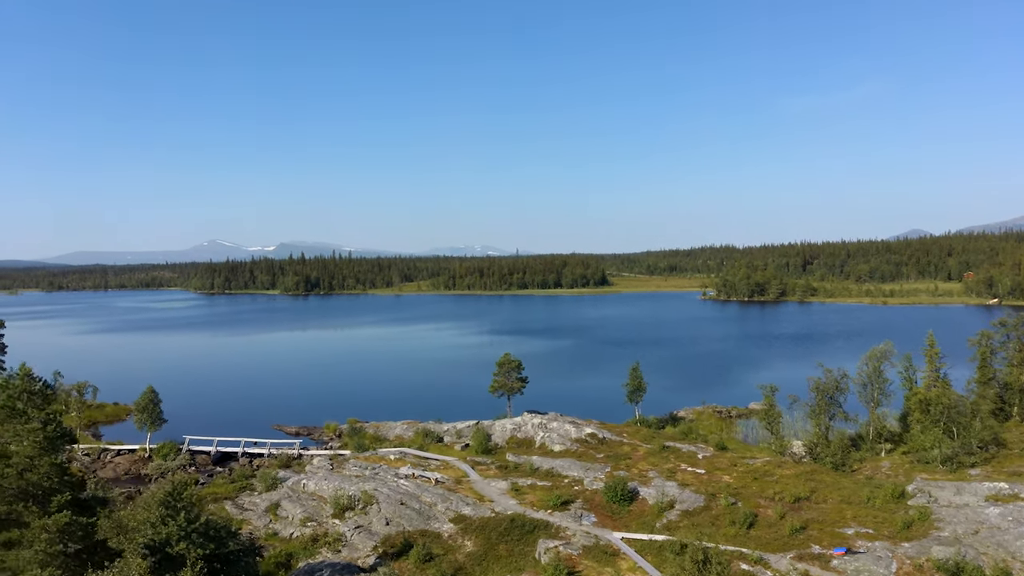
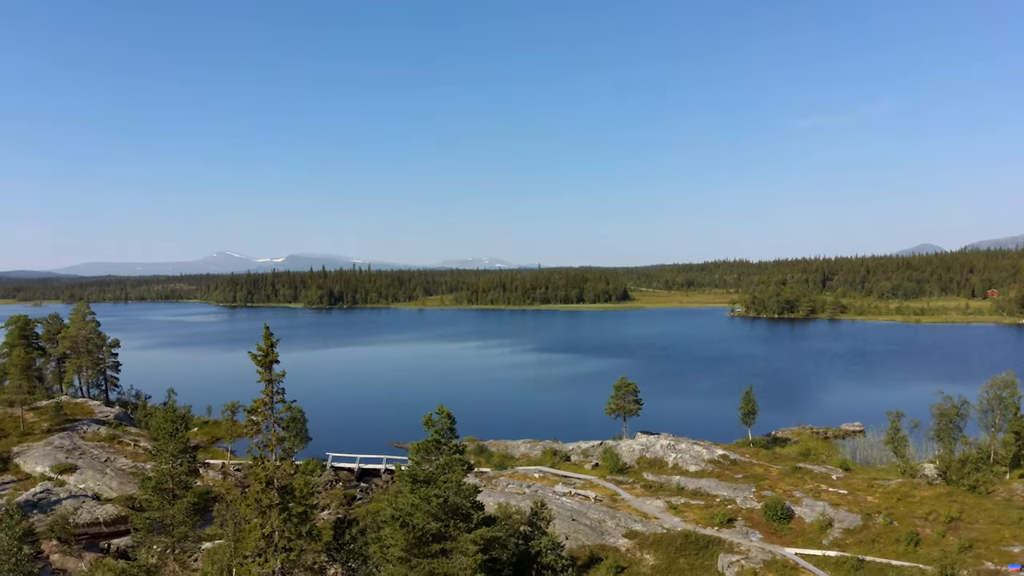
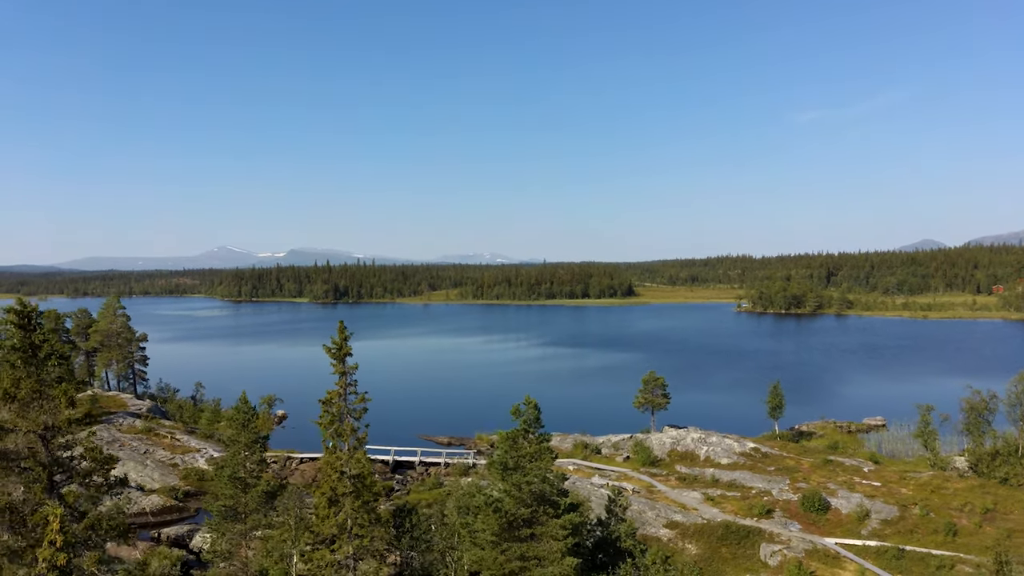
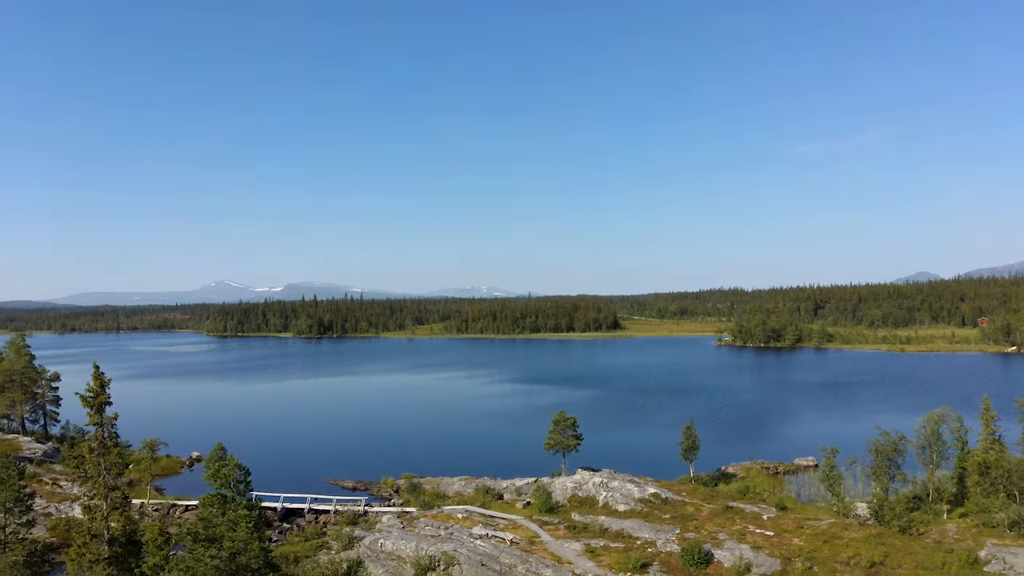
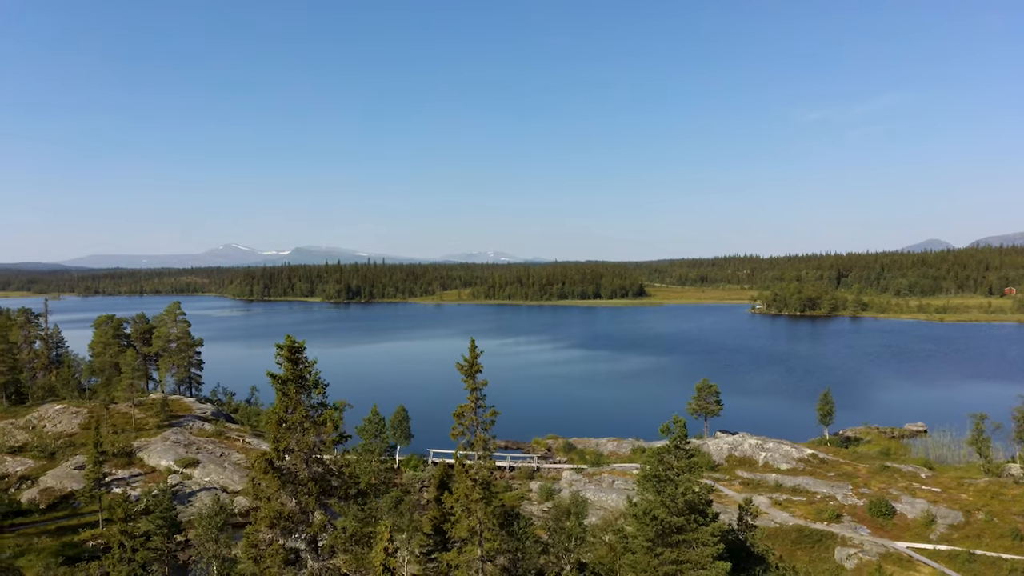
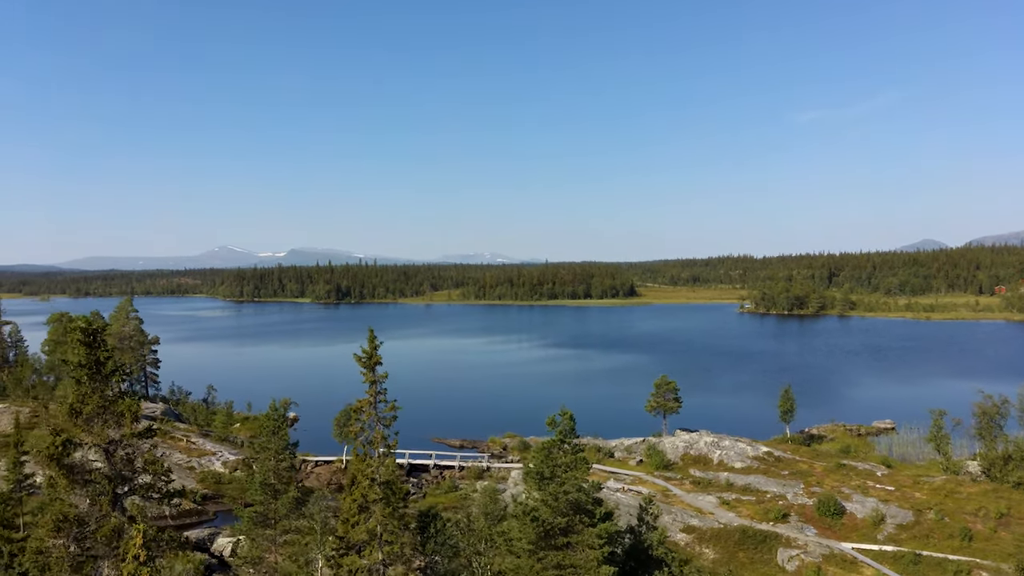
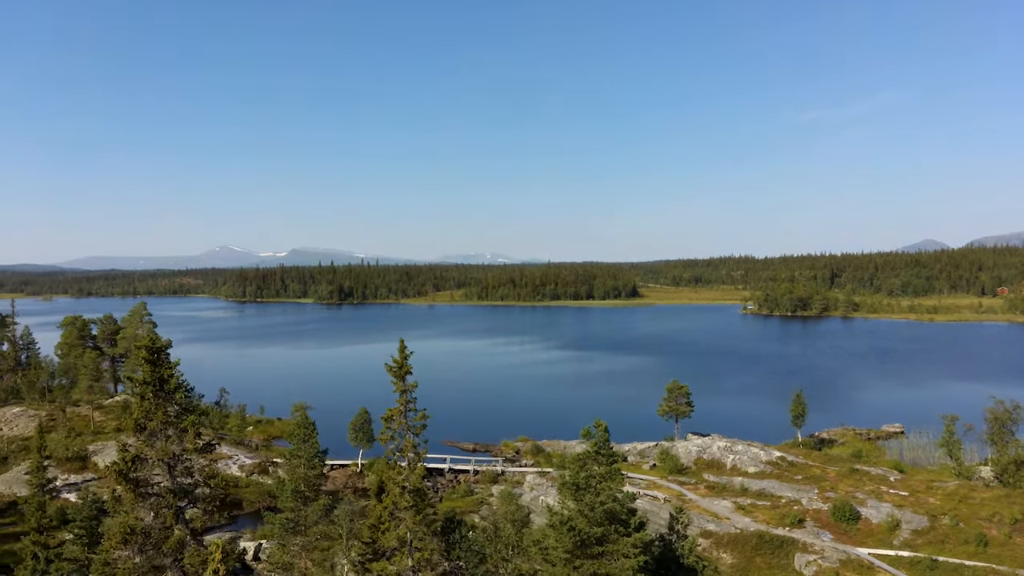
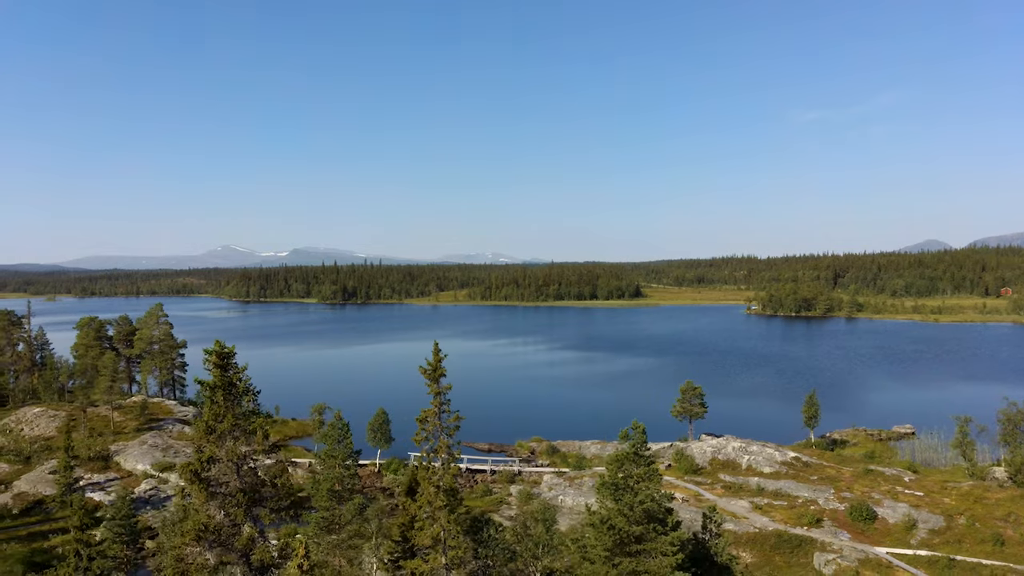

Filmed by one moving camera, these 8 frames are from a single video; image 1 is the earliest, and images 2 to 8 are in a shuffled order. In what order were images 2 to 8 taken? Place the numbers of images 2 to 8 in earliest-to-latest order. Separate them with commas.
4, 2, 3, 6, 7, 8, 5
